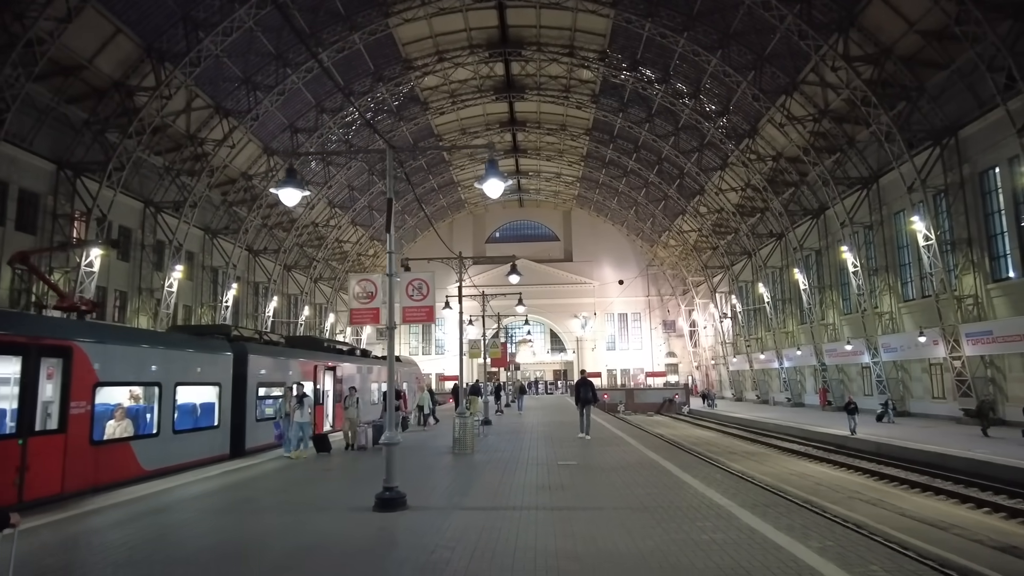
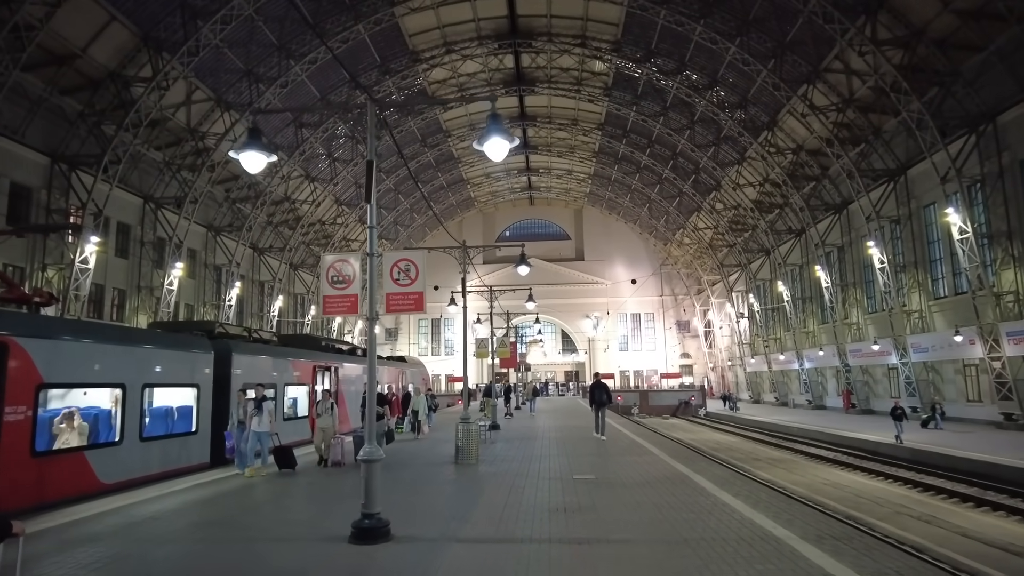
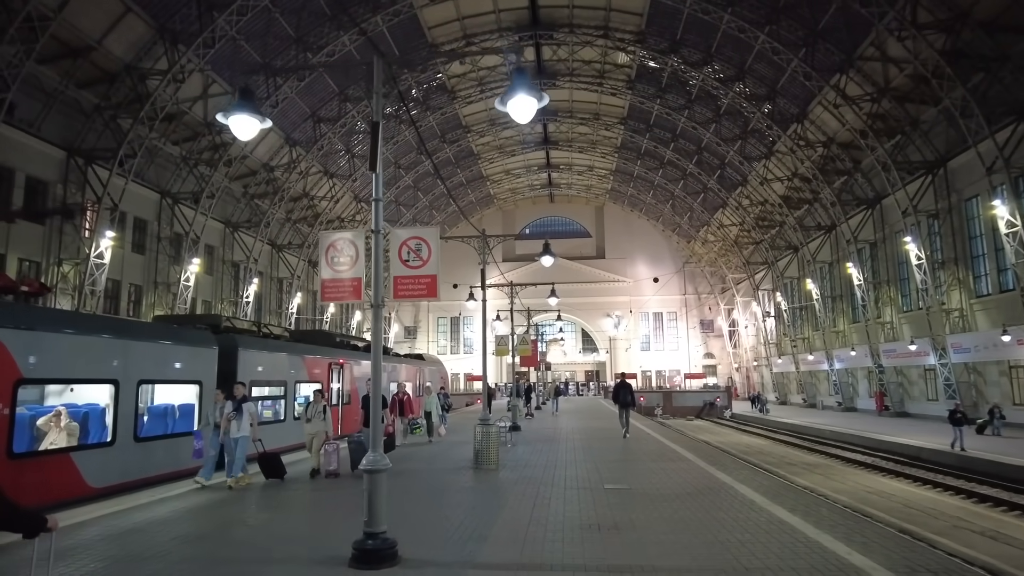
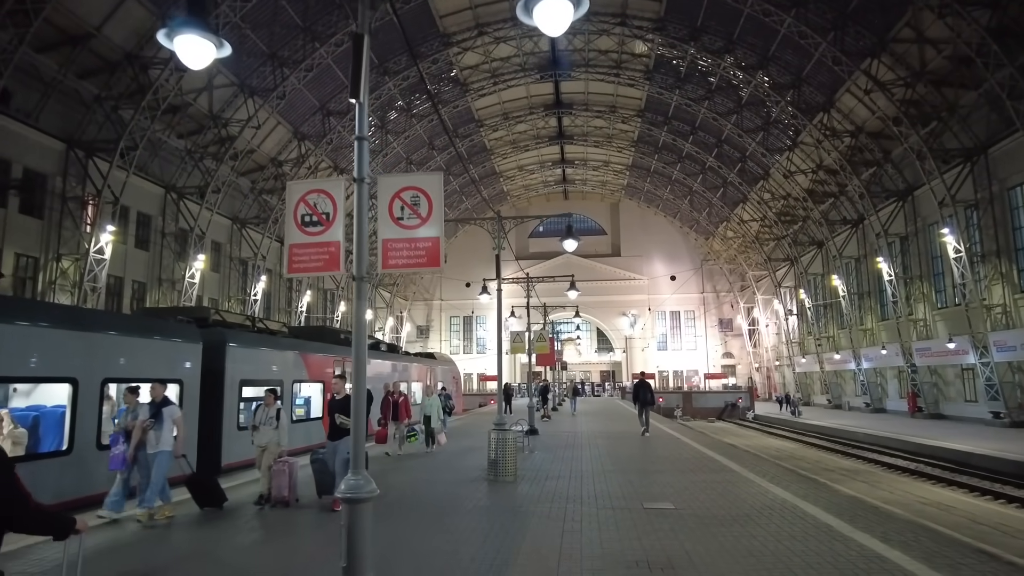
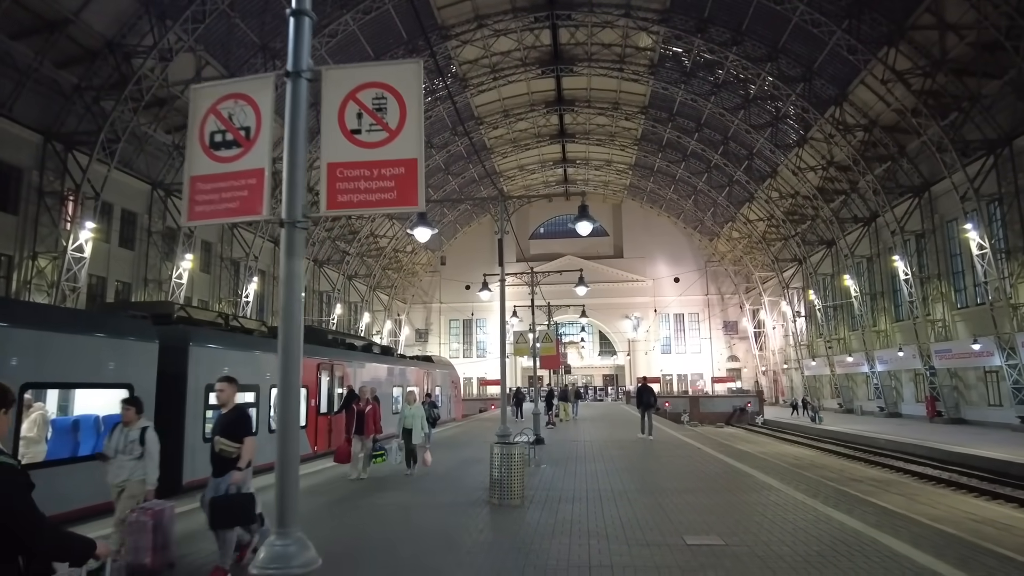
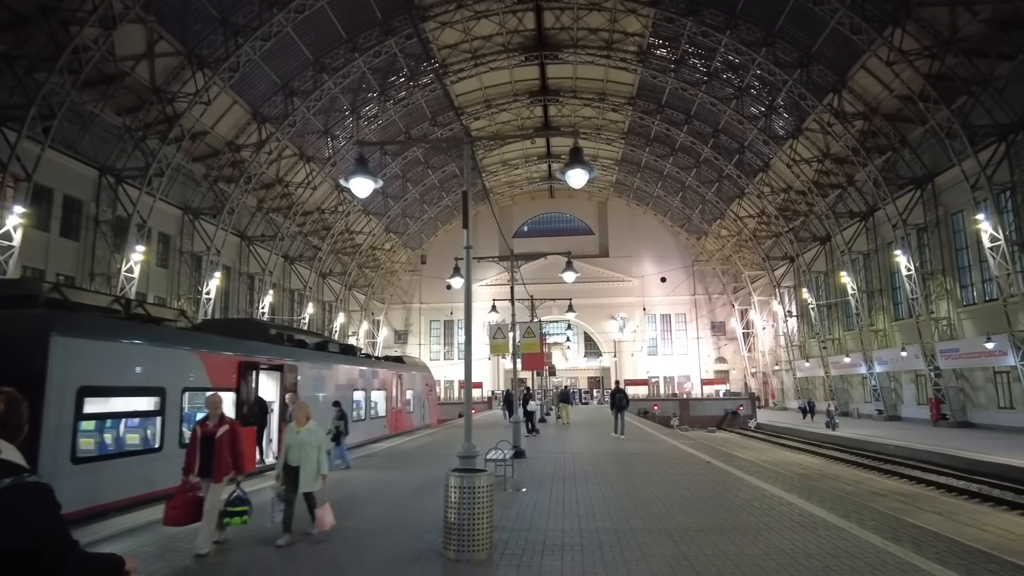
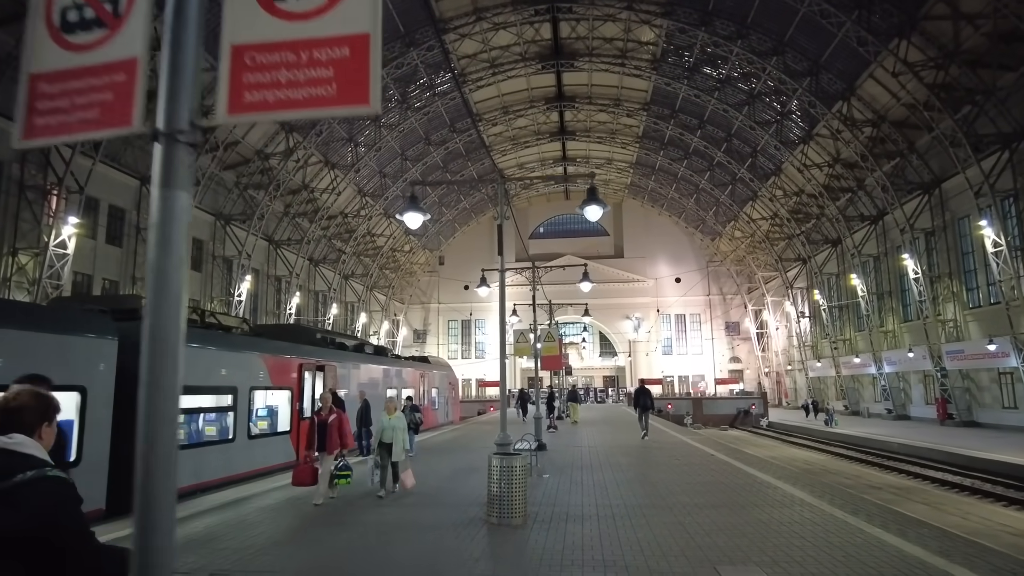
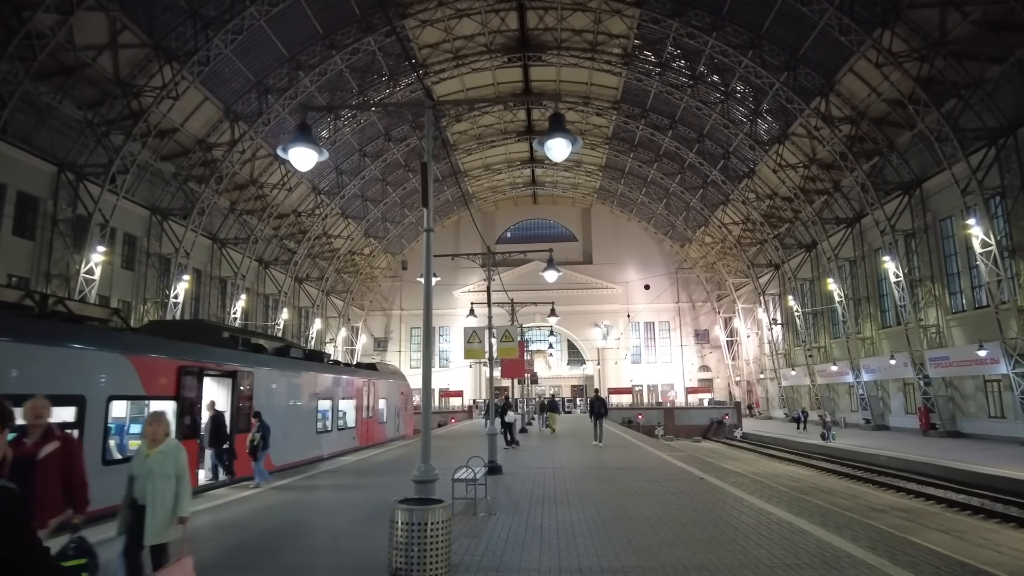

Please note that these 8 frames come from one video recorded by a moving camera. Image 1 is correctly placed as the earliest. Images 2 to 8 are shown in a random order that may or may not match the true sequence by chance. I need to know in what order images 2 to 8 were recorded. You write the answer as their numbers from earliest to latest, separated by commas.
2, 3, 4, 5, 7, 6, 8
